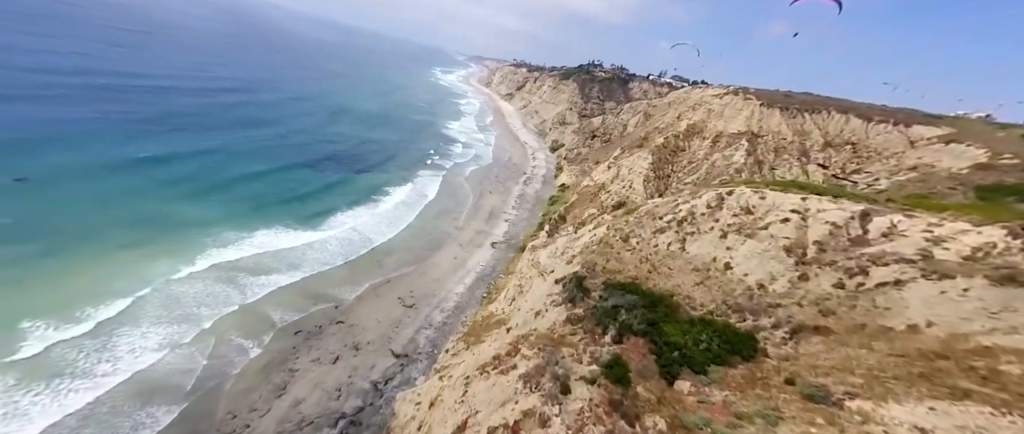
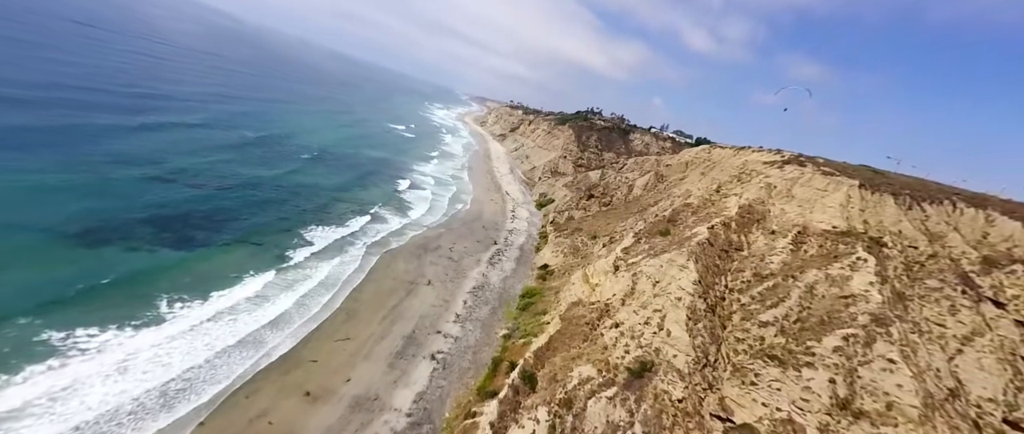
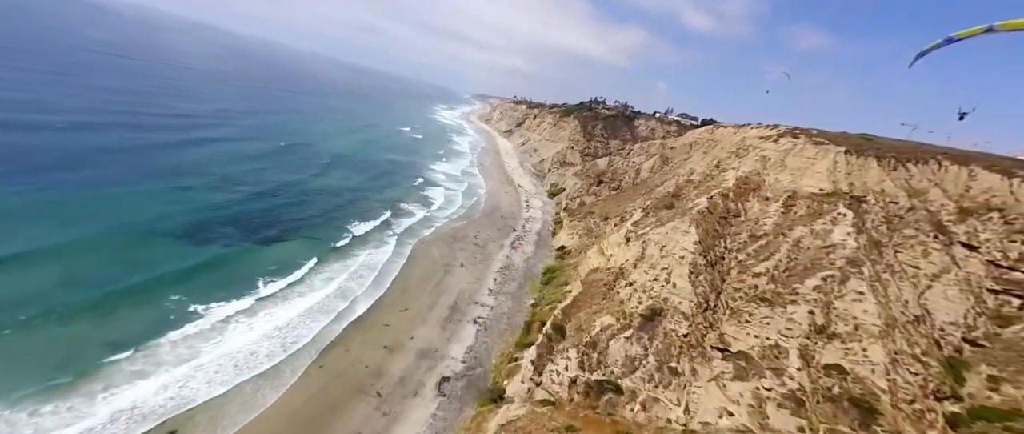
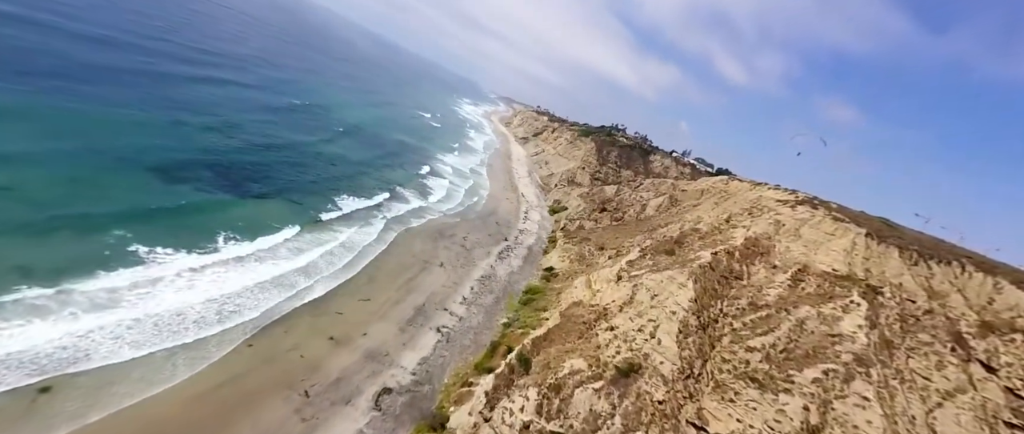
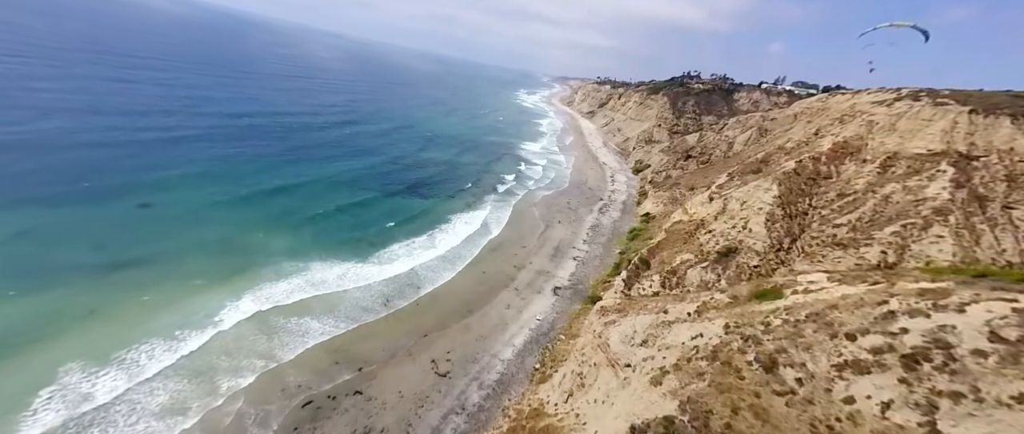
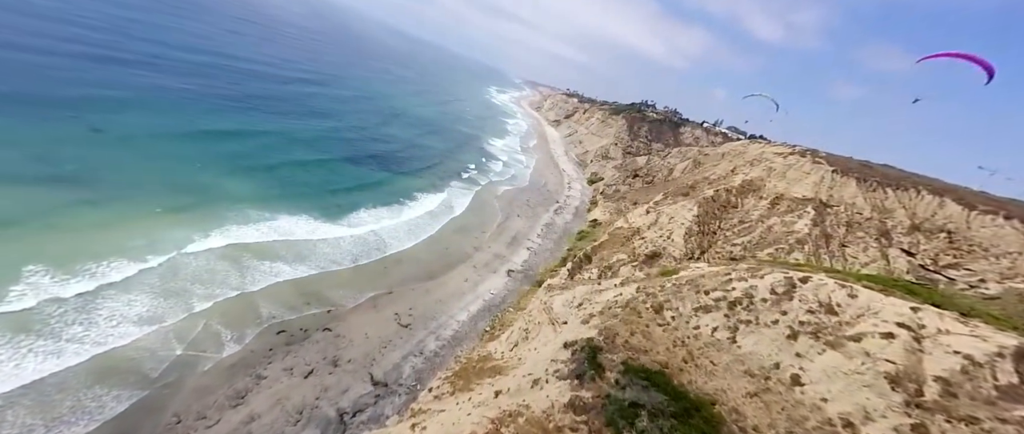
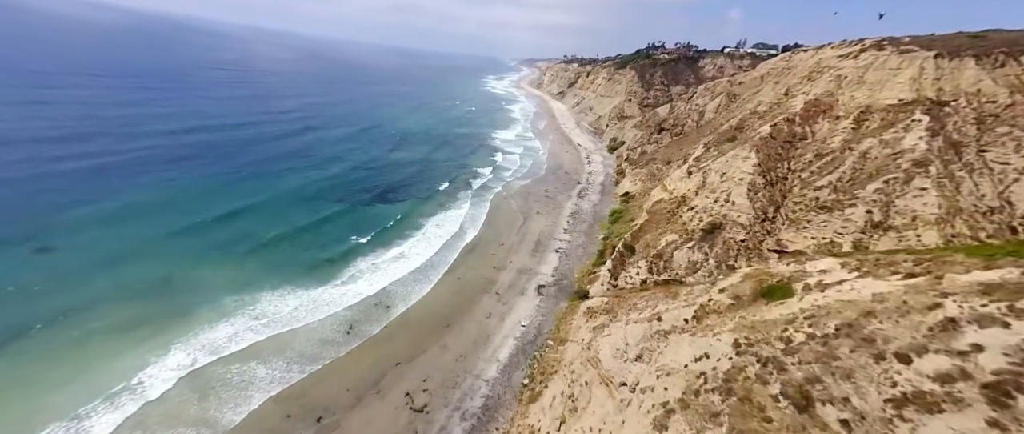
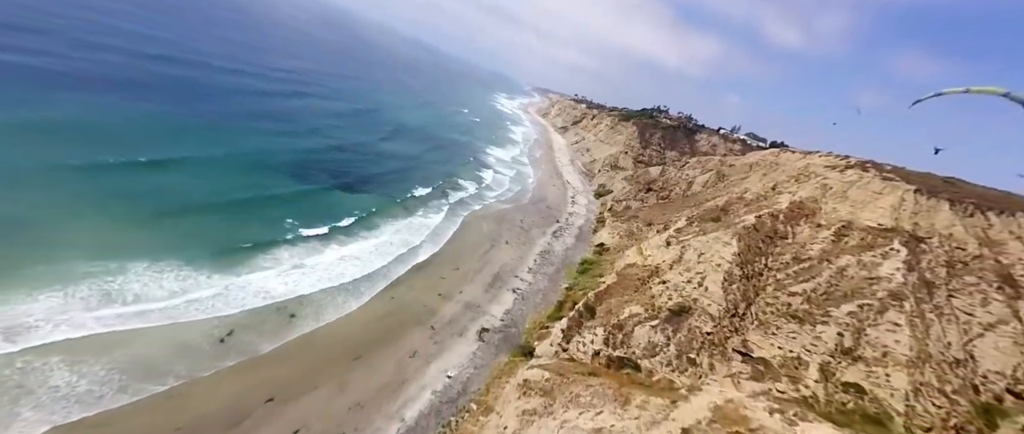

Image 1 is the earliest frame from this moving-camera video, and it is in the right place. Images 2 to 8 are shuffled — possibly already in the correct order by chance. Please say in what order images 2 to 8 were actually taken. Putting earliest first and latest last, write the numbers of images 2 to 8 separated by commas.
6, 5, 7, 8, 3, 4, 2
